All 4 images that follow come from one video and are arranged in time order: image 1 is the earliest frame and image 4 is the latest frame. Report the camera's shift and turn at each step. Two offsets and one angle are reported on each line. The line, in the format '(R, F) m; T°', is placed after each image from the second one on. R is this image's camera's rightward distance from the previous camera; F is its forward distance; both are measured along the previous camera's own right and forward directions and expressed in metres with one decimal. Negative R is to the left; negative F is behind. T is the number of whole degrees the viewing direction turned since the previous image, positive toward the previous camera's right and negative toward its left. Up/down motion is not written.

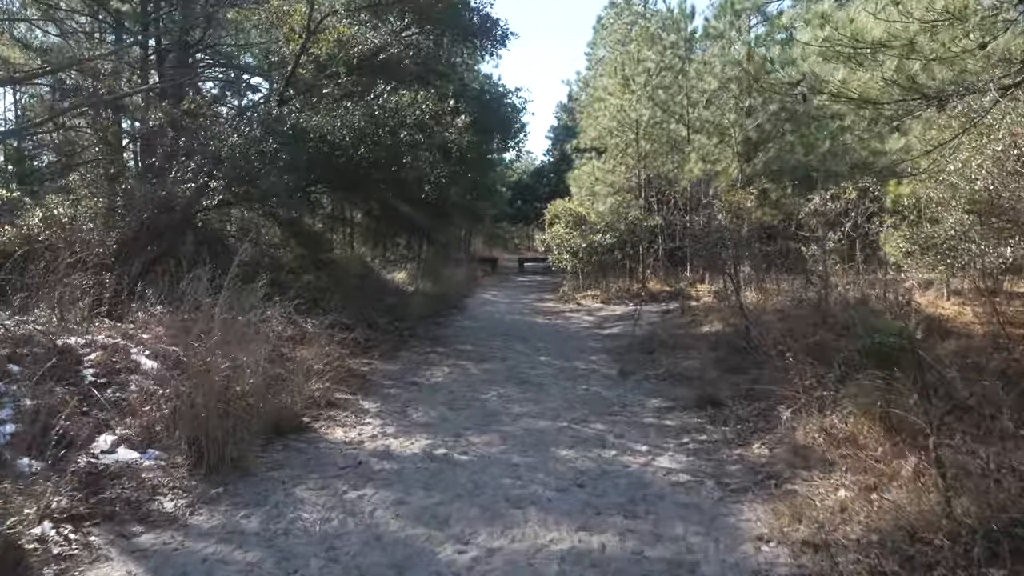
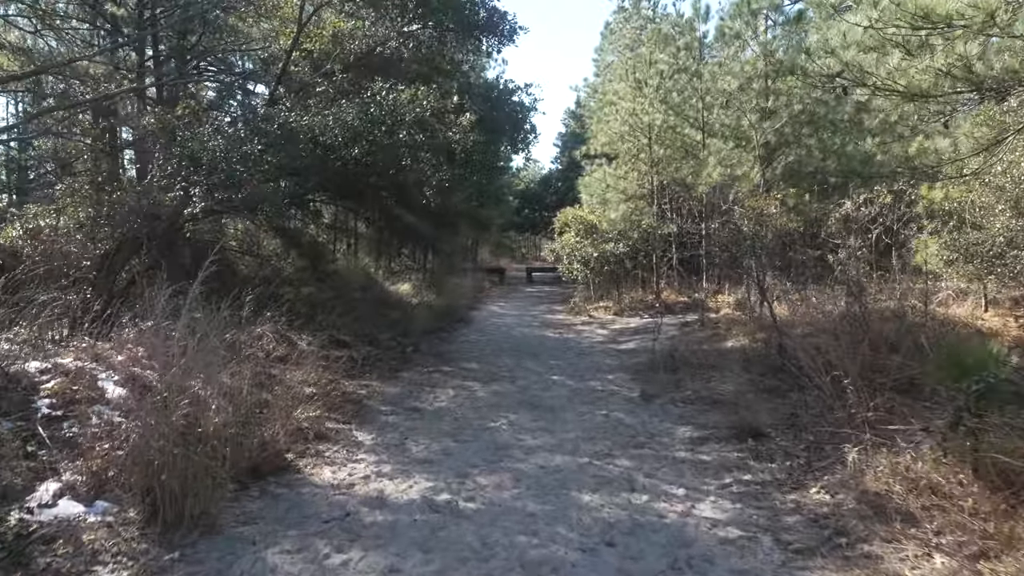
(0.0, +0.8) m; -1°
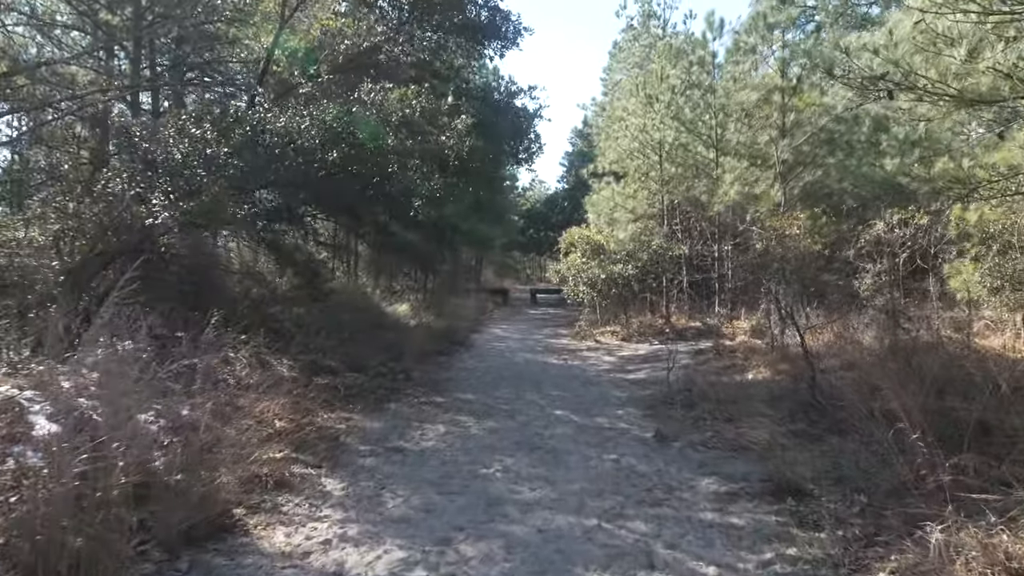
(+0.1, +0.9) m; 0°
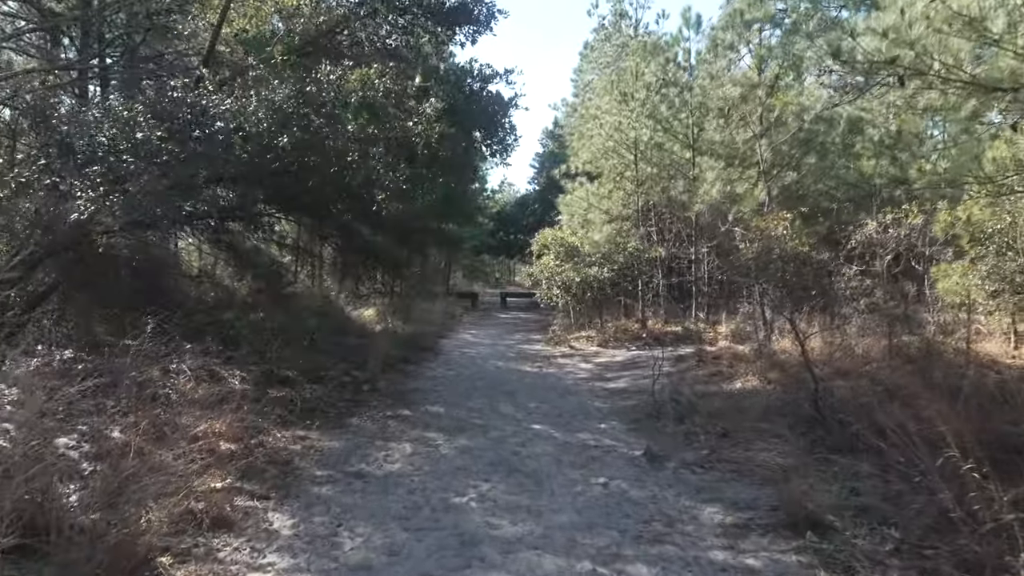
(-0.1, +0.7) m; +2°
